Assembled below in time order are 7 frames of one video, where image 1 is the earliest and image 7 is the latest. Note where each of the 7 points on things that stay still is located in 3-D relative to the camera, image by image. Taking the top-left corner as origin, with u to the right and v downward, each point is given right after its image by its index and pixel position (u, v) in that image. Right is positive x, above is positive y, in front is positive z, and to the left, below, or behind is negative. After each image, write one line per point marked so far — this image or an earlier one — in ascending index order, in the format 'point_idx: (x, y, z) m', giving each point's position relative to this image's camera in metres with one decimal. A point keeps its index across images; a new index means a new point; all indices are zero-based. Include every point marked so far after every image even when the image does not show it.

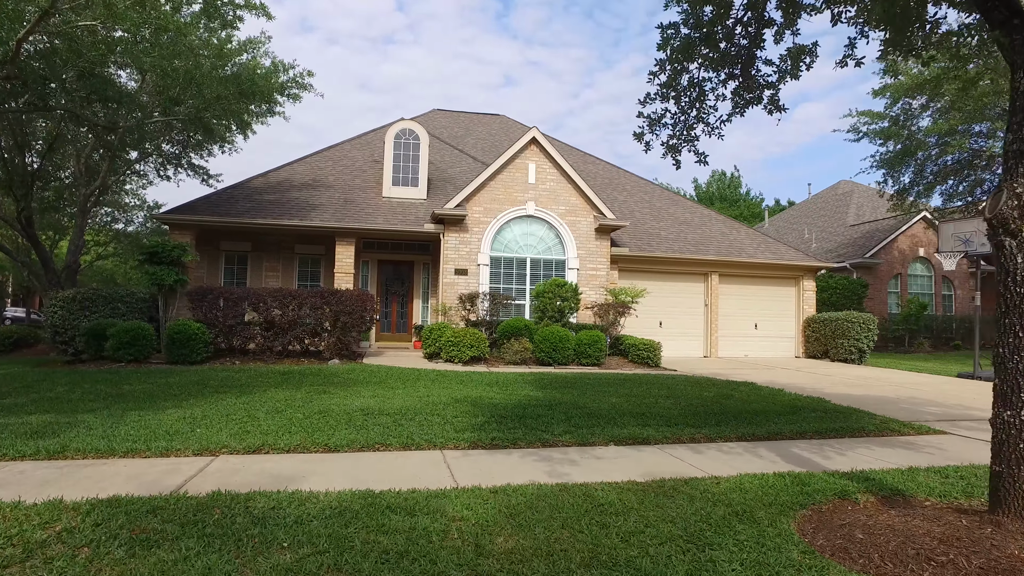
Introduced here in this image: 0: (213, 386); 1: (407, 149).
0: (-3.8, -1.2, +8.5) m
1: (-2.6, +3.4, +16.3) m
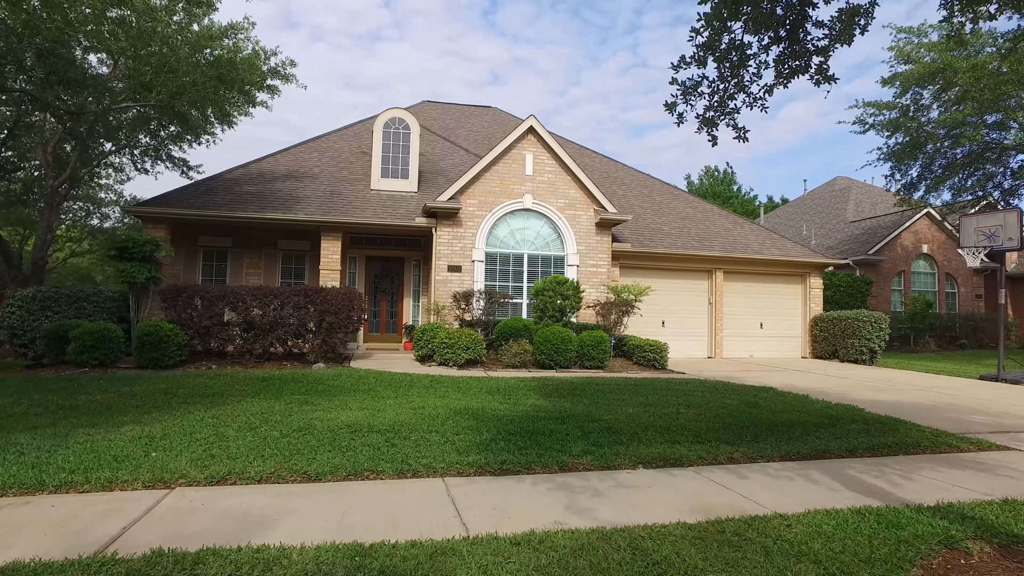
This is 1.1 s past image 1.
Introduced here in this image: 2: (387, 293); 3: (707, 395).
0: (-3.8, -1.2, +7.6) m
1: (-2.7, +3.4, +15.5) m
2: (-2.8, -0.1, +15.0) m
3: (+2.4, -1.3, +8.2) m
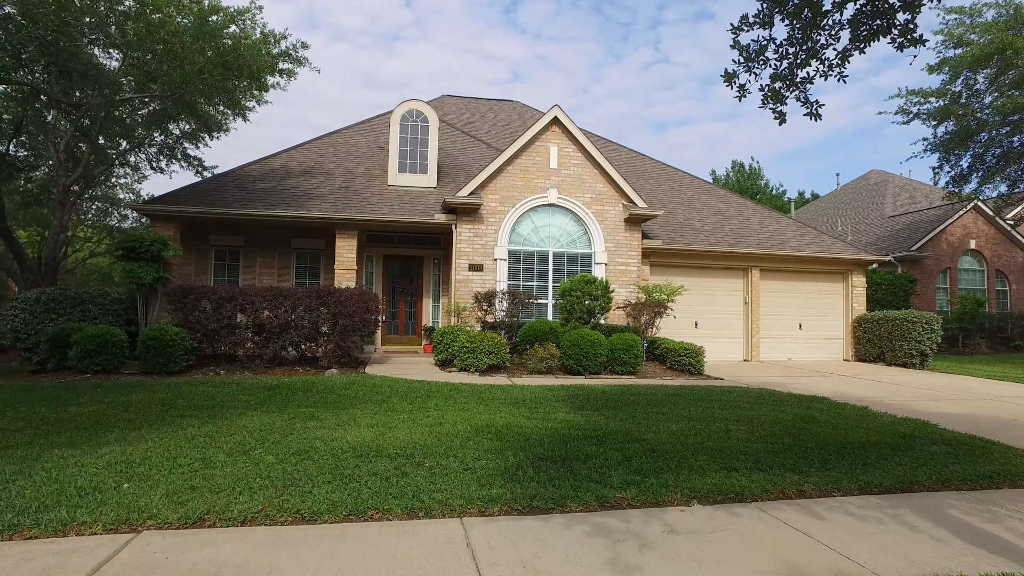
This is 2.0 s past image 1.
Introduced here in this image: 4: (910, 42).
0: (-3.5, -1.2, +7.0) m
1: (-2.2, +3.4, +14.8) m
2: (-2.3, -0.1, +14.4) m
3: (+2.7, -1.3, +7.4) m
4: (+2.6, +1.6, +4.4) m
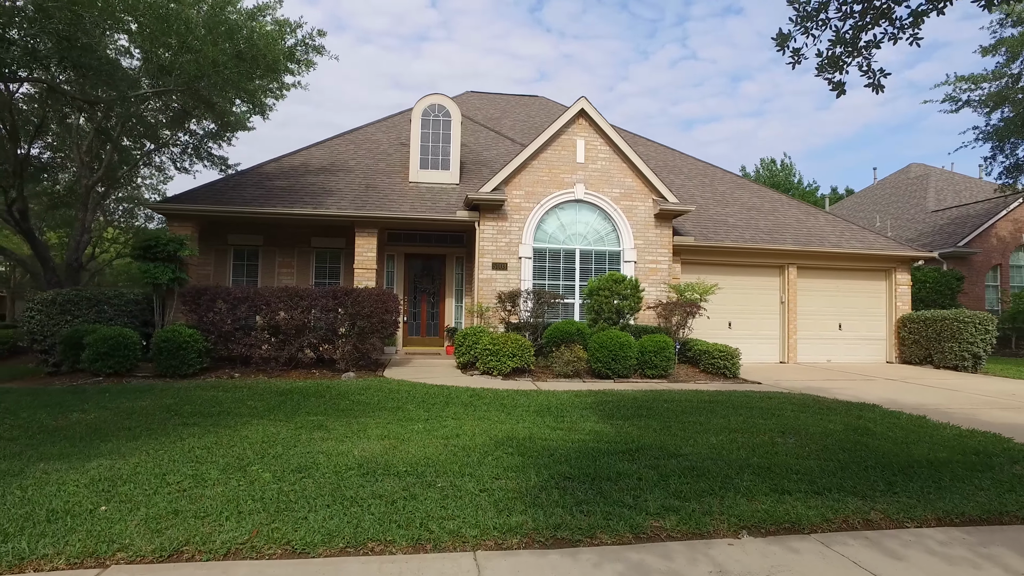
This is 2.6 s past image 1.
0: (-3.2, -1.2, +6.7) m
1: (-1.6, +3.4, +14.4) m
2: (-1.8, -0.1, +14.0) m
3: (+2.9, -1.3, +6.8) m
4: (+2.7, +1.6, +3.8) m
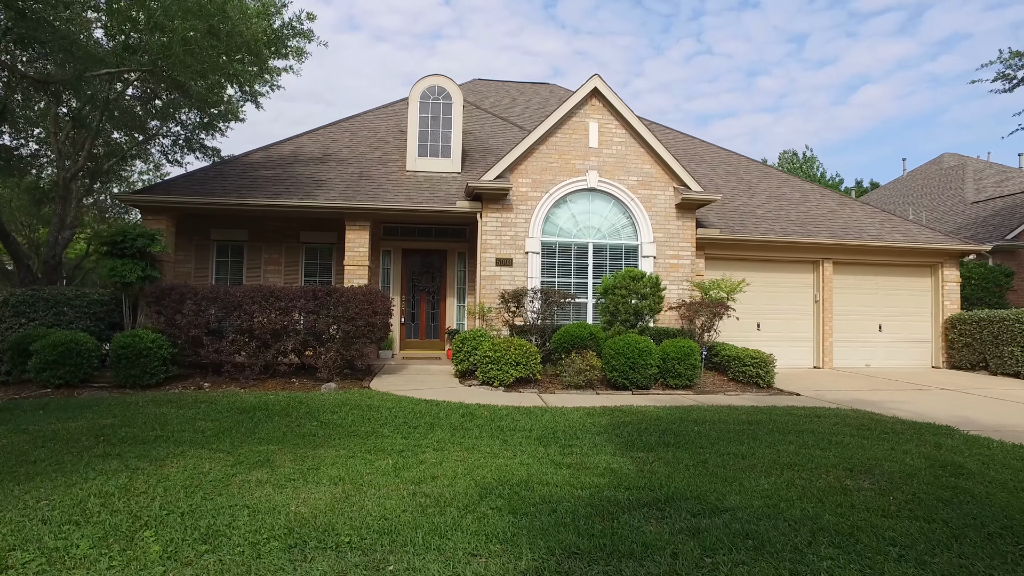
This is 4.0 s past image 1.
0: (-3.3, -1.2, +5.5) m
1: (-1.5, +3.5, +13.2) m
2: (-1.6, -0.1, +12.8) m
3: (+2.9, -1.3, +5.5) m
4: (+2.6, +1.6, +2.5) m
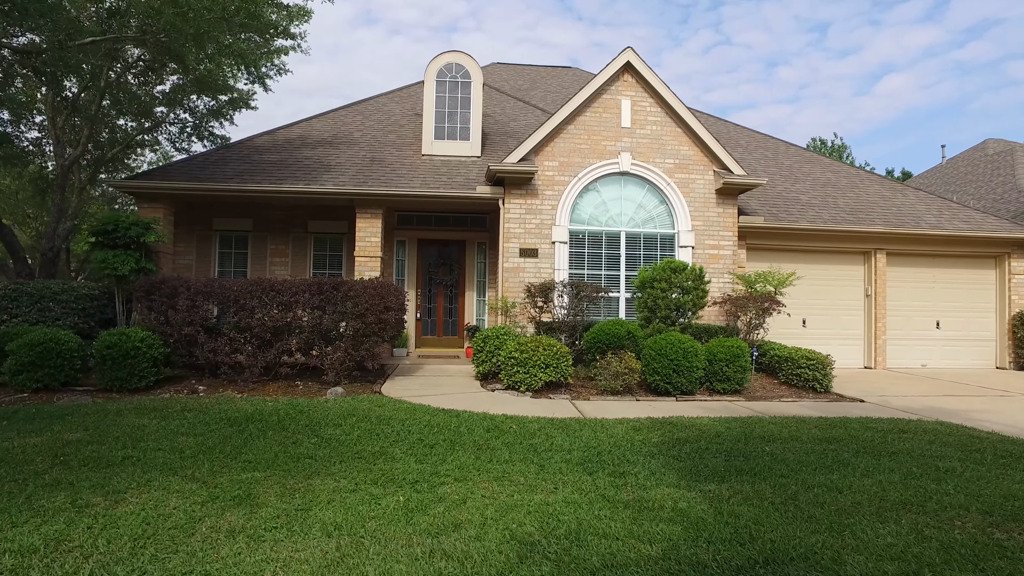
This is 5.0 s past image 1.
0: (-3.0, -1.2, +4.6) m
1: (-1.1, +3.6, +12.2) m
2: (-1.2, 0.0, +11.8) m
3: (+3.1, -1.2, +4.5) m
4: (+2.8, +1.6, +1.4) m
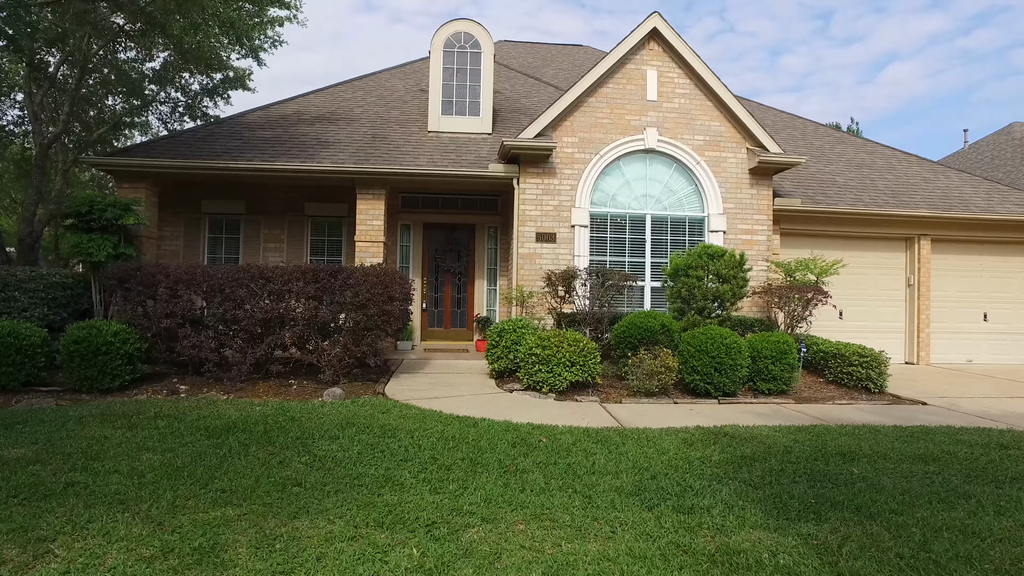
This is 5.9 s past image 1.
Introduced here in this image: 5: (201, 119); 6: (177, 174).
0: (-2.8, -1.1, +3.7) m
1: (-0.8, +3.8, +11.3) m
2: (-1.0, +0.2, +10.9) m
3: (+3.3, -1.1, +3.6) m
4: (+3.0, +1.7, +0.5) m
5: (-8.1, +4.4, +17.2) m
6: (-4.9, +1.7, +9.7) m
